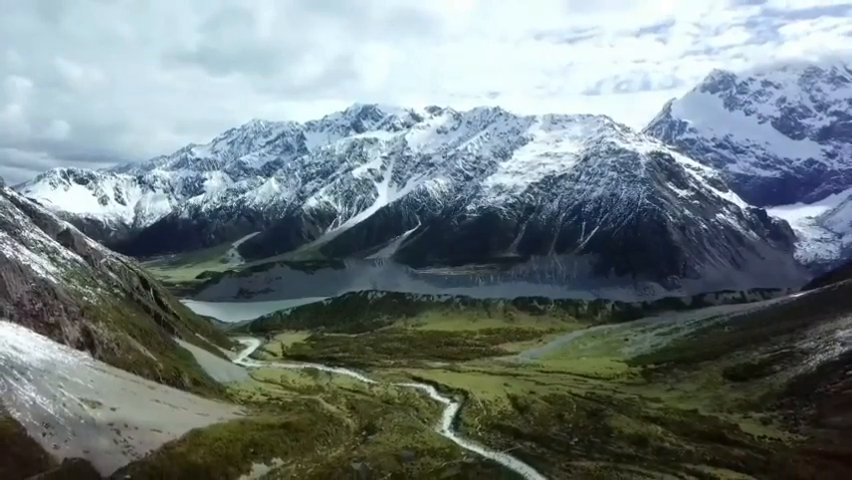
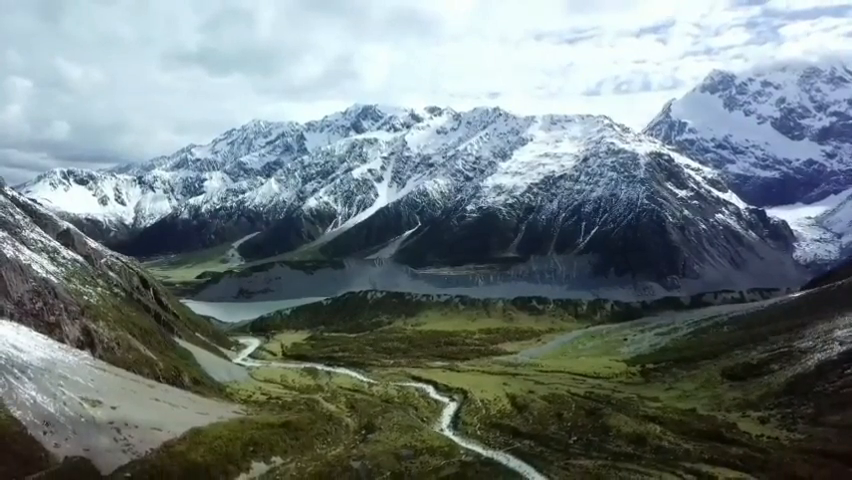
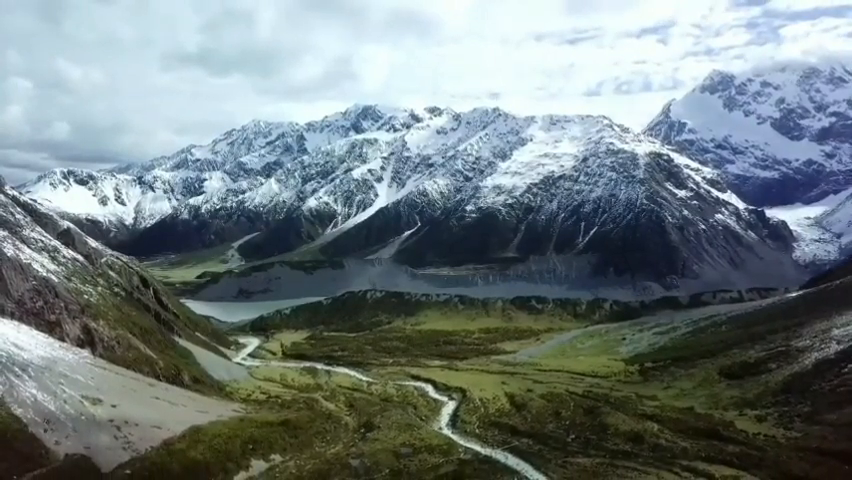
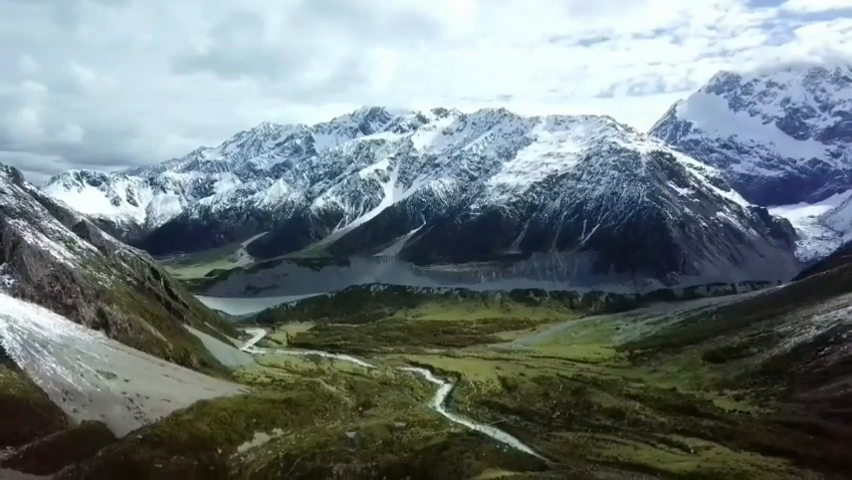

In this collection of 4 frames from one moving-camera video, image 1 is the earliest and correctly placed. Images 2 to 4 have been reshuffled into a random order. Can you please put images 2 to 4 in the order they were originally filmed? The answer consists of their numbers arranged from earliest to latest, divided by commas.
2, 3, 4
